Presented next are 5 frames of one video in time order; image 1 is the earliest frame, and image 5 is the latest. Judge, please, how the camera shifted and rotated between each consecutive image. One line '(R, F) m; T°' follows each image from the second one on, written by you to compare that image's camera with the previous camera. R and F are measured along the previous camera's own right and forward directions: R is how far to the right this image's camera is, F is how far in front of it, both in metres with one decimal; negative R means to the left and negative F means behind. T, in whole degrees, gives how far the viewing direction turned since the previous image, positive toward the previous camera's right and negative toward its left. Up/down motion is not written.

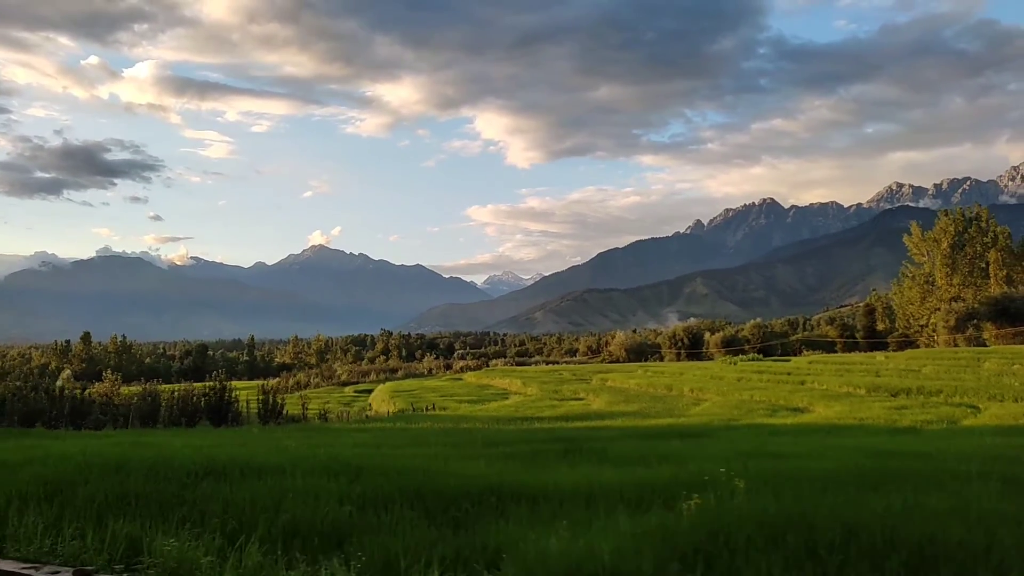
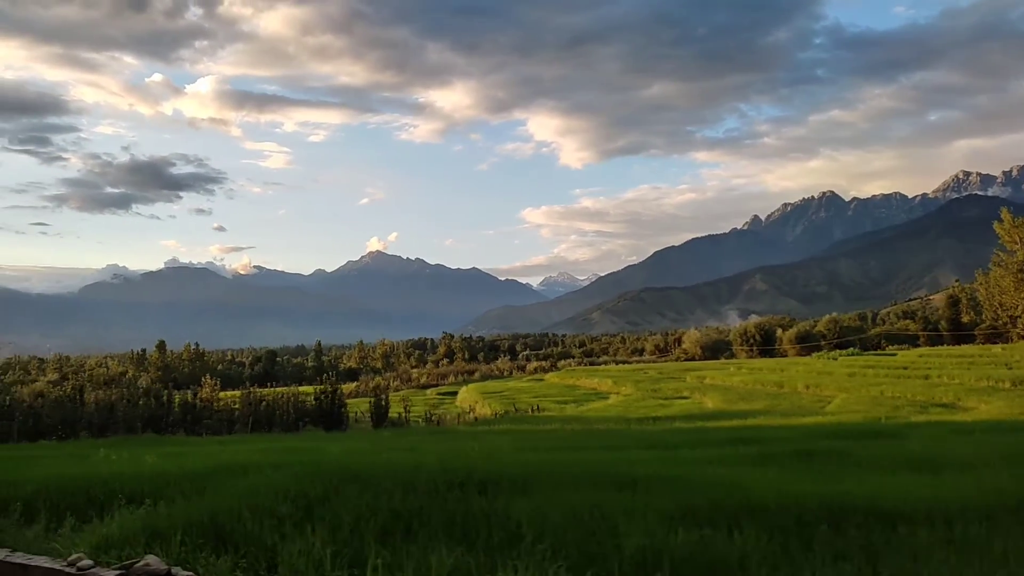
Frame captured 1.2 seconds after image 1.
(-2.0, +1.2) m; -4°
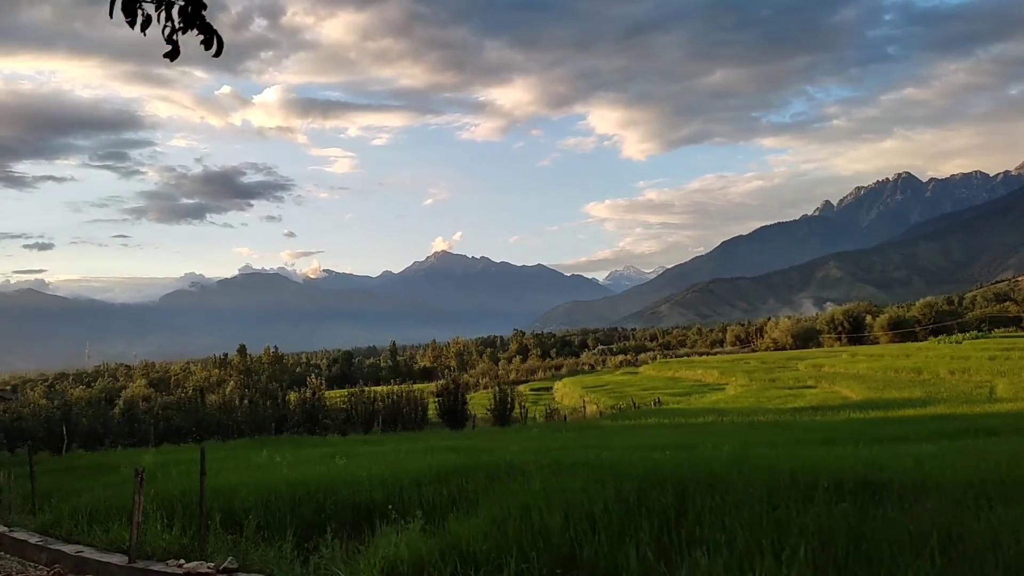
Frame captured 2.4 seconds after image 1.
(-2.0, +1.4) m; -5°
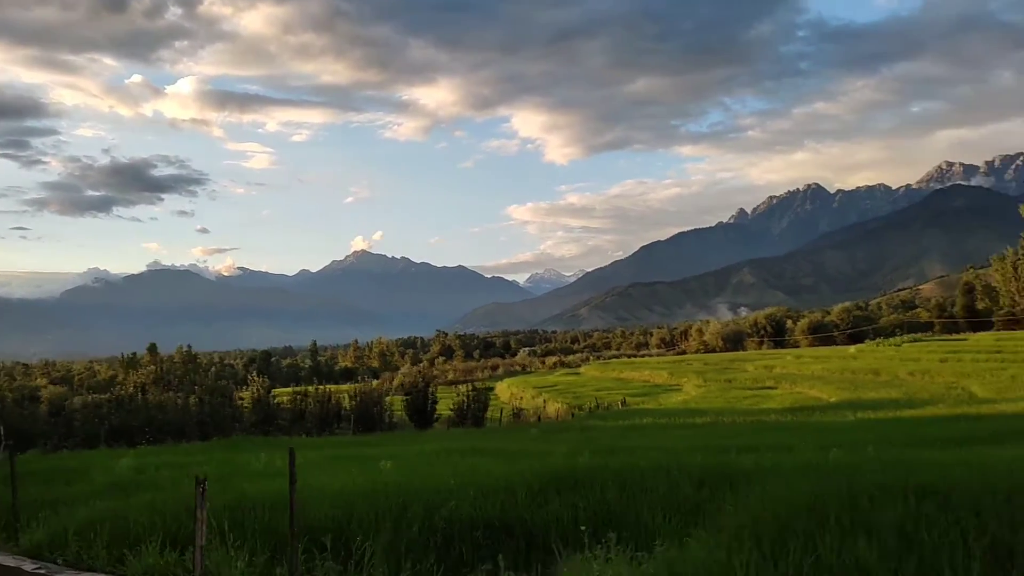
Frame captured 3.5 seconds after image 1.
(-1.7, +1.4) m; +5°
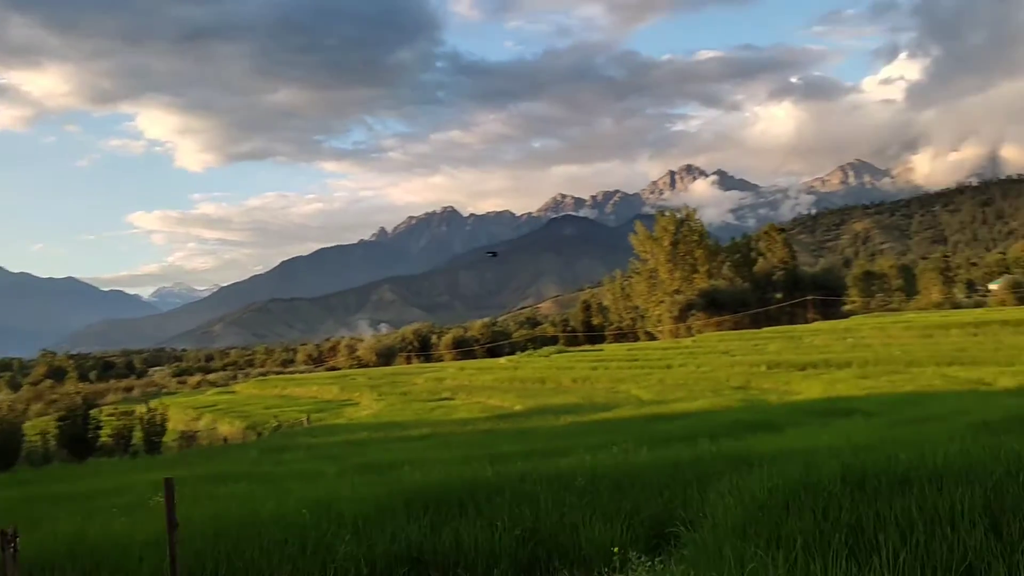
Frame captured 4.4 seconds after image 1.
(-1.6, +1.2) m; +24°
